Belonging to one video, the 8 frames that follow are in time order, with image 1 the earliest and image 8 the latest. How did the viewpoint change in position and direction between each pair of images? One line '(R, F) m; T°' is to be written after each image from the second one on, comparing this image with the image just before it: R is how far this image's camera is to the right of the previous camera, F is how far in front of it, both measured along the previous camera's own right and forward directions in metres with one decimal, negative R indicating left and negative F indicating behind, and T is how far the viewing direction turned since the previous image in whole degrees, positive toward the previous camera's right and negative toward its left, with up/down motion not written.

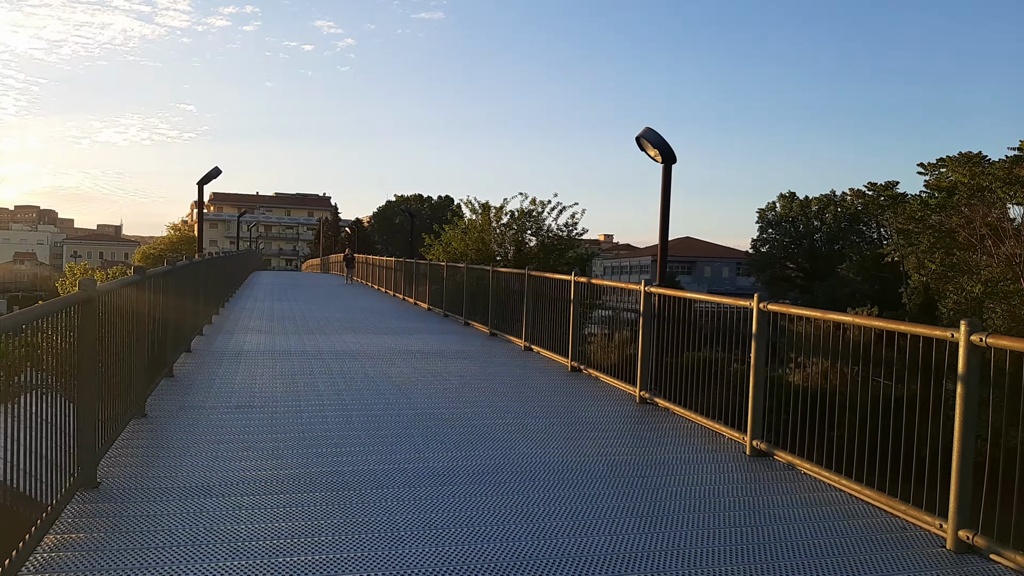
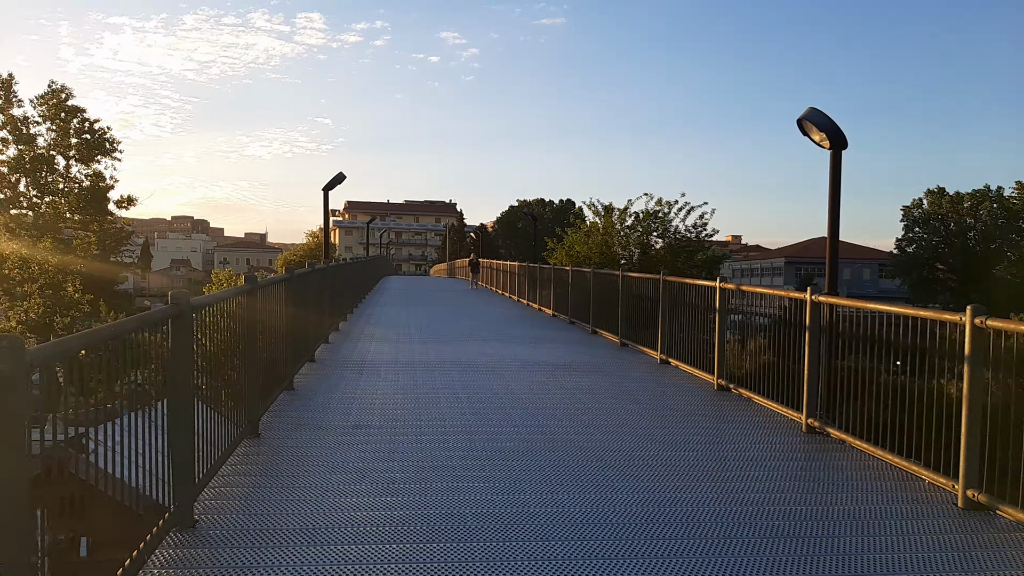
(-0.1, +0.6) m; -9°
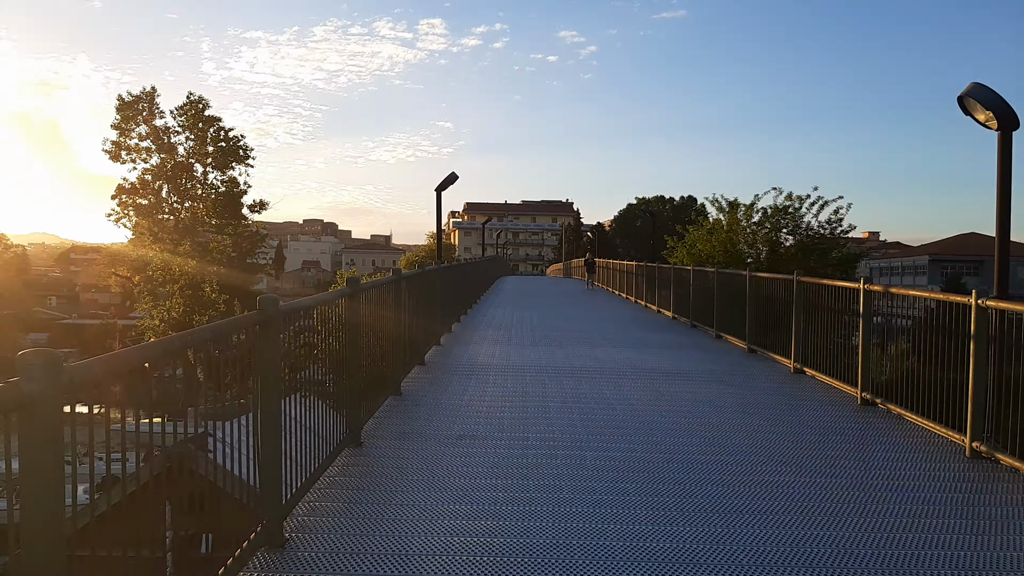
(0.0, +0.4) m; -9°
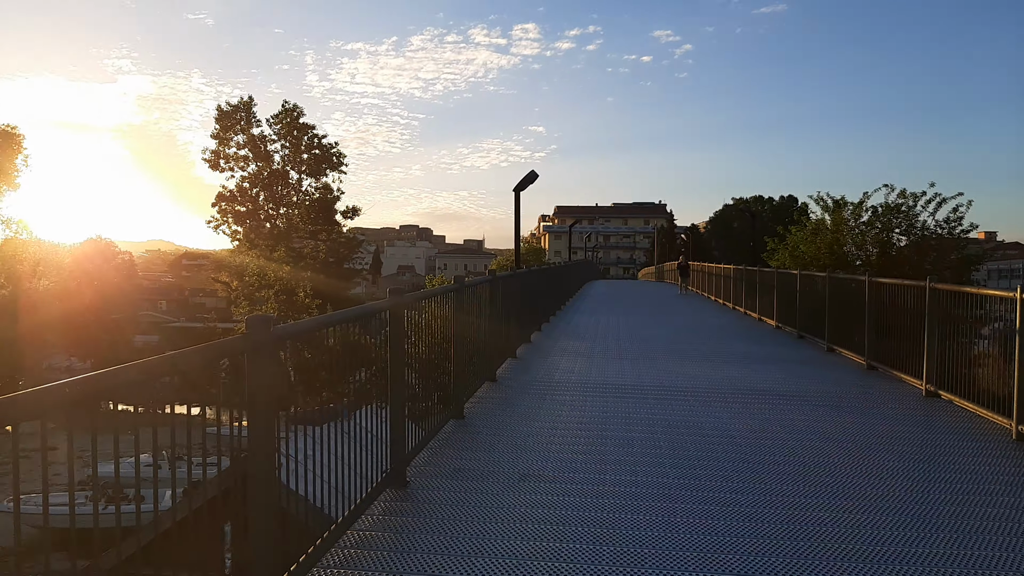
(+0.1, +0.8) m; -7°
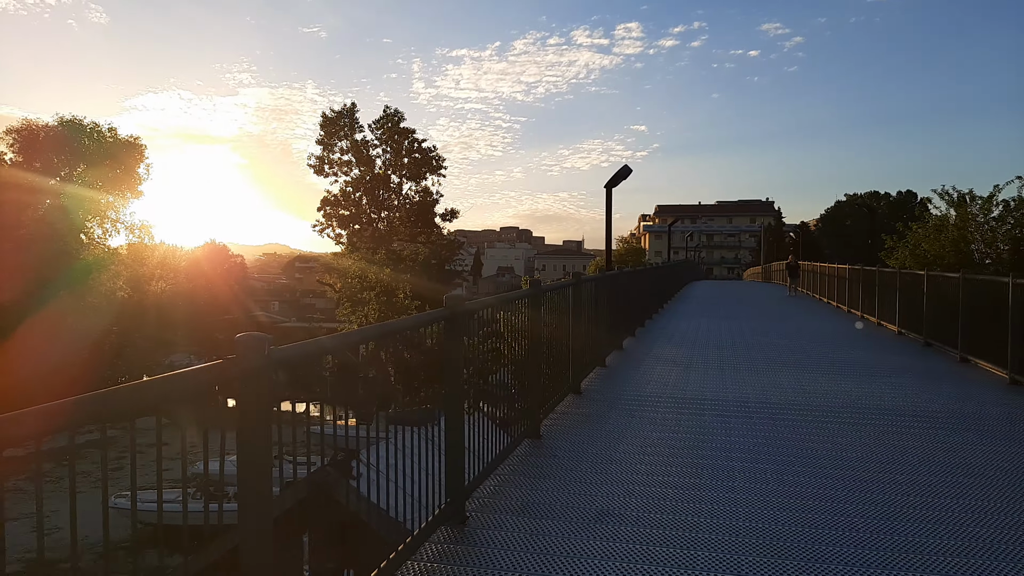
(+0.1, +0.5) m; -7°
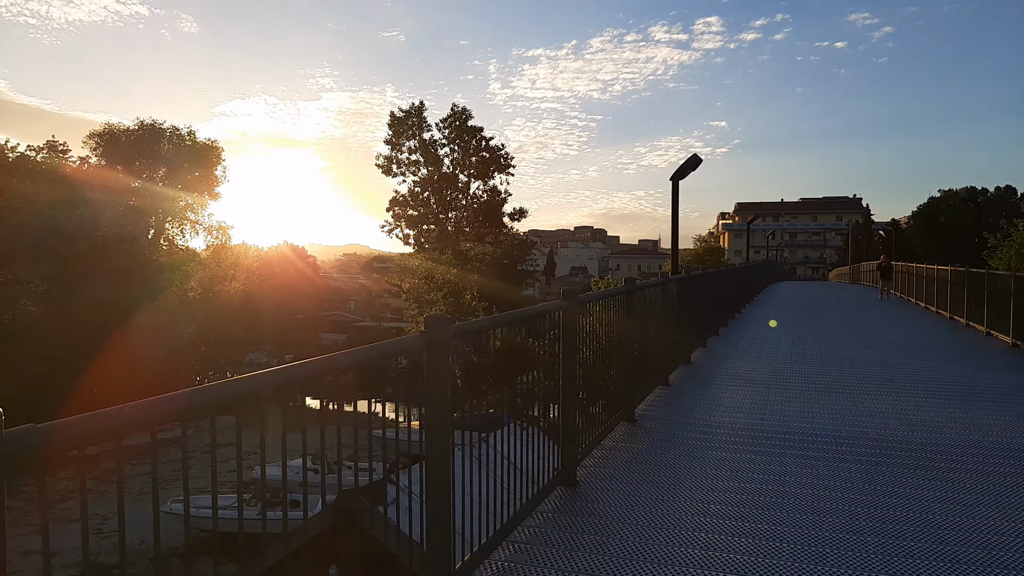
(+0.2, +0.9) m; -6°
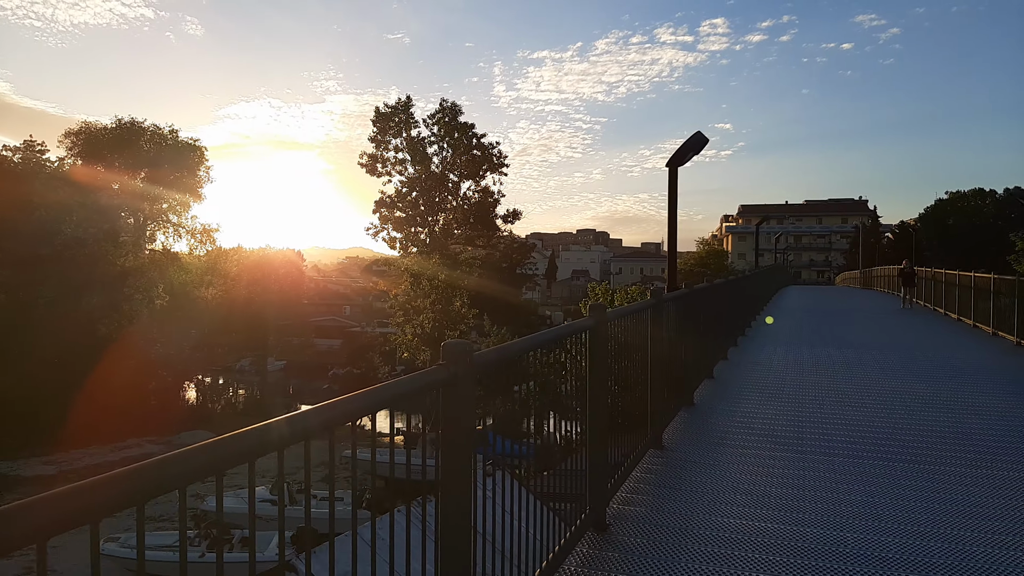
(+0.4, +1.9) m; 0°
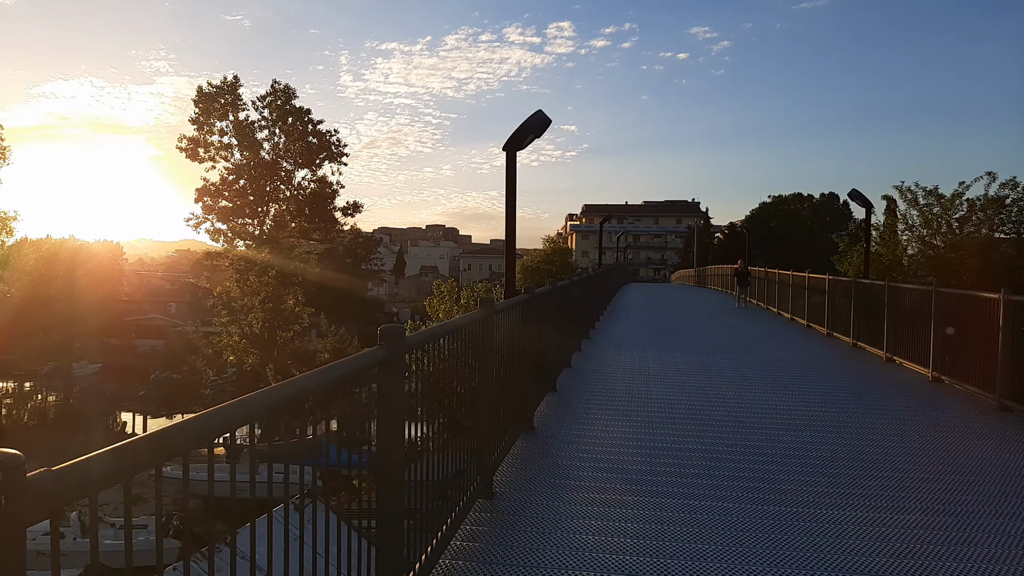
(+0.3, +1.1) m; +11°
